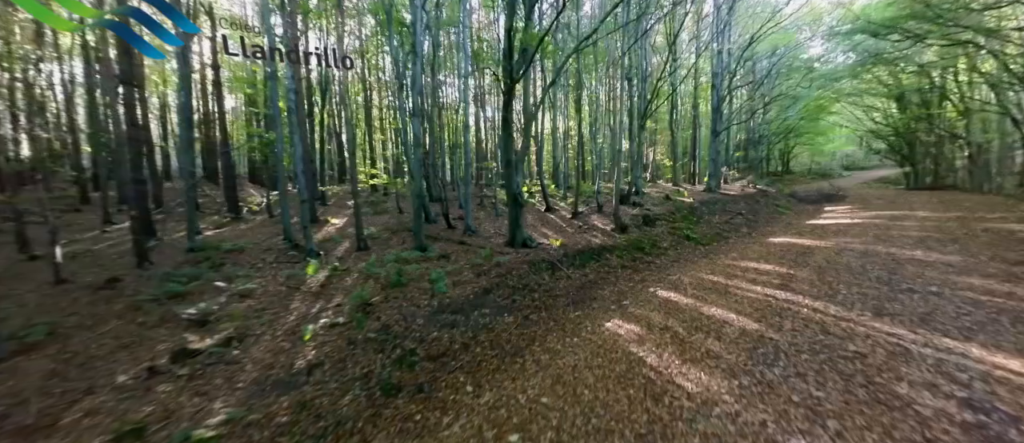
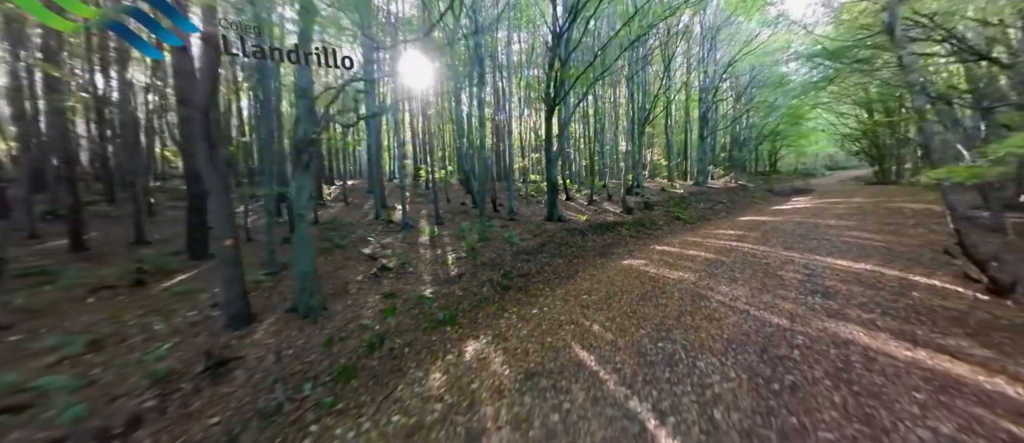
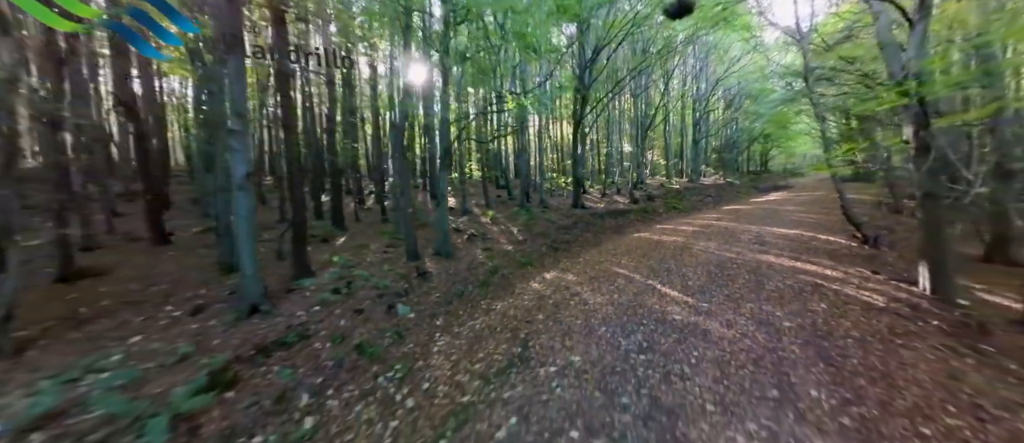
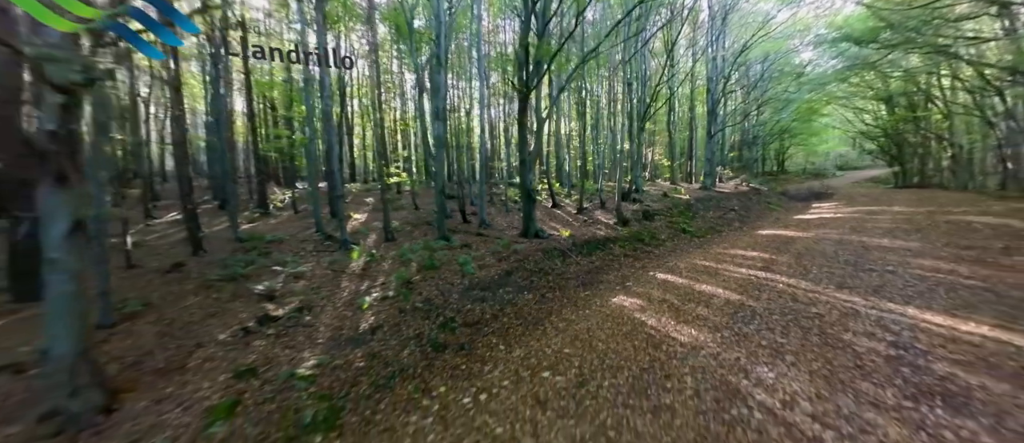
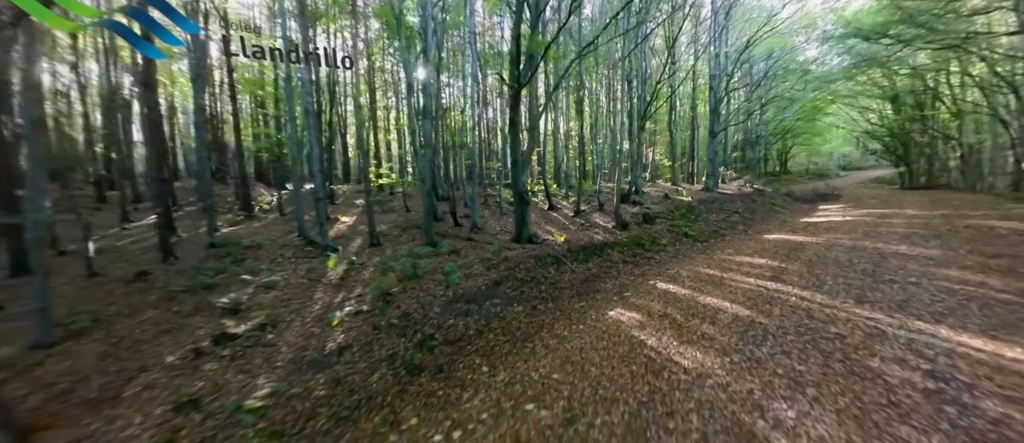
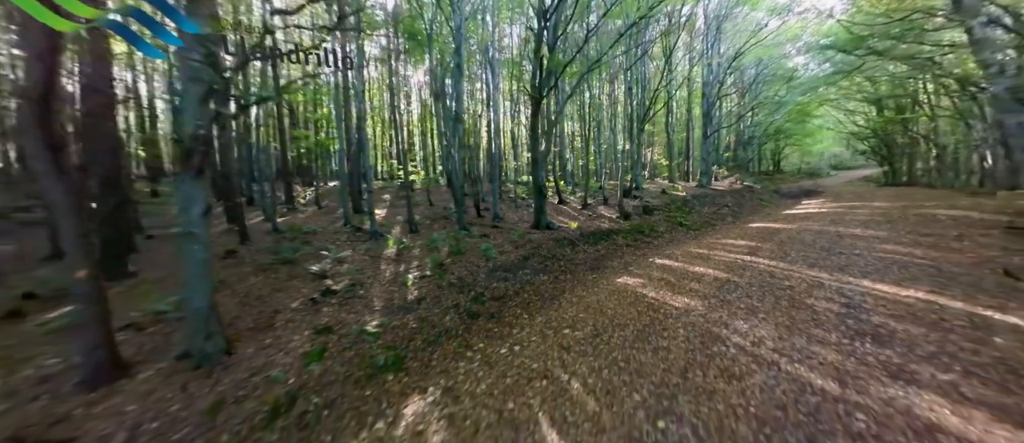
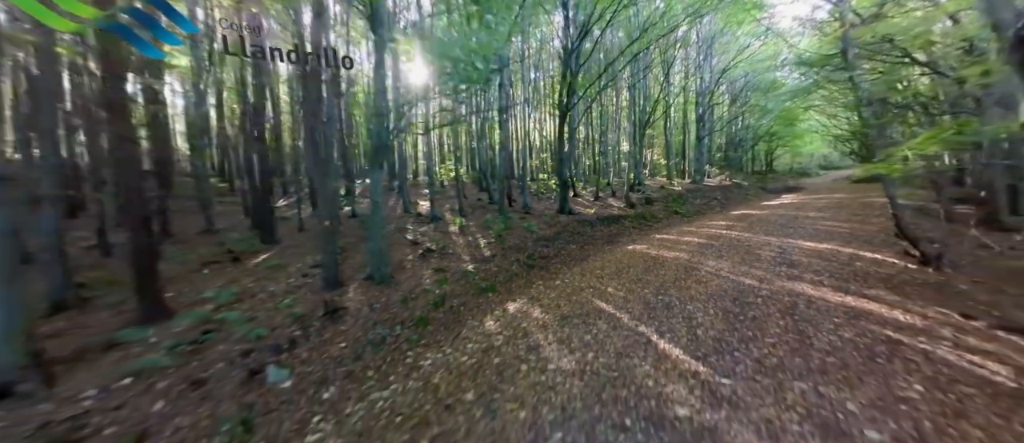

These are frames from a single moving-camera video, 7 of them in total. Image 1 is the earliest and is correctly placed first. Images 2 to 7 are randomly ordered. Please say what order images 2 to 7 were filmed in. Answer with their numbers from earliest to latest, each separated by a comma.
5, 4, 6, 2, 7, 3
